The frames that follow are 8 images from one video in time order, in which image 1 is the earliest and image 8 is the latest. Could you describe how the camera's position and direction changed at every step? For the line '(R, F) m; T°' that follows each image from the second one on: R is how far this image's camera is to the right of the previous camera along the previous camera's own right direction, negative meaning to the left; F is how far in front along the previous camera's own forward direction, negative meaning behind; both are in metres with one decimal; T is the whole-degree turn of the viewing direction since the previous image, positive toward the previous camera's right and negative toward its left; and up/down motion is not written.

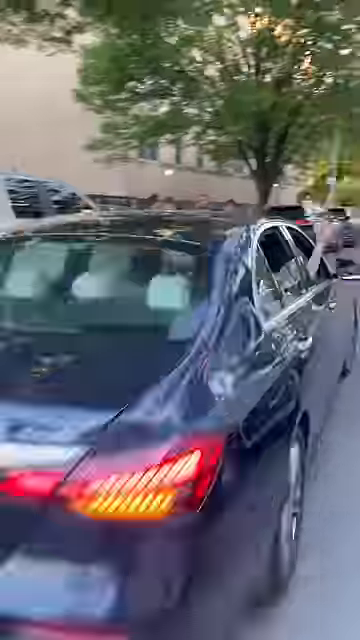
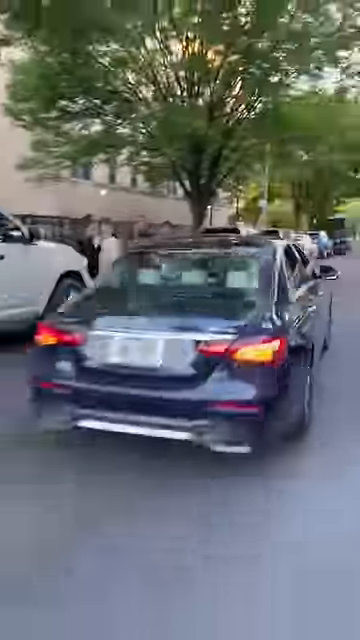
(0.0, +0.2) m; +5°
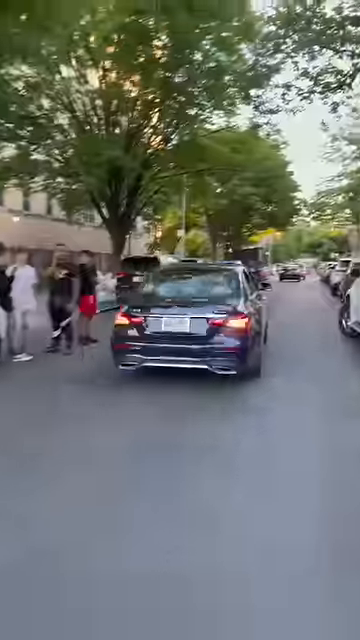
(0.0, +0.3) m; +7°
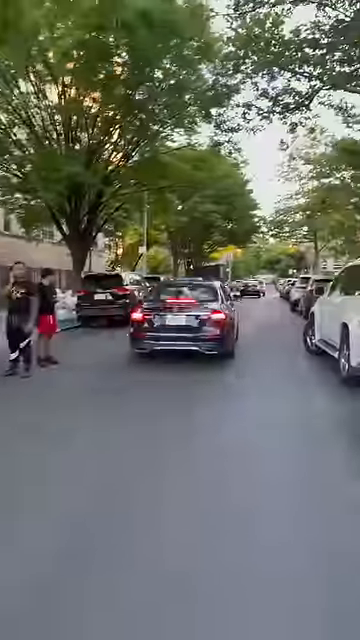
(0.0, +0.1) m; +3°
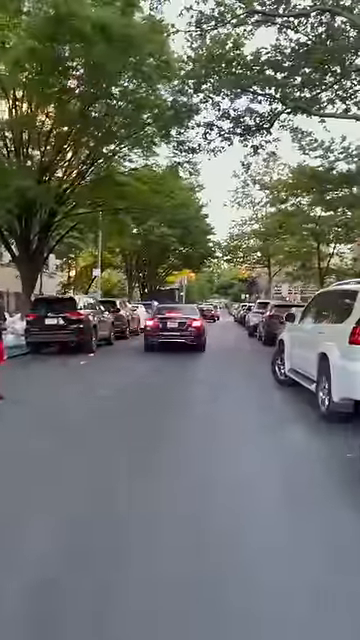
(-0.1, +0.7) m; +4°
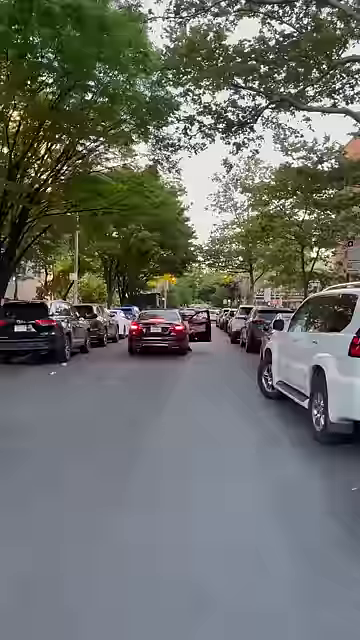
(+0.1, +1.0) m; +1°
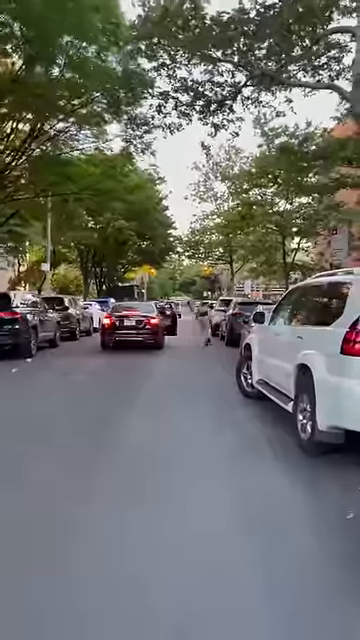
(+0.1, +1.1) m; +2°
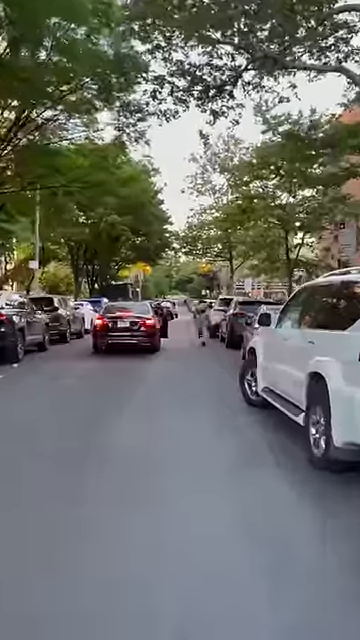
(+0.1, +1.0) m; 0°
